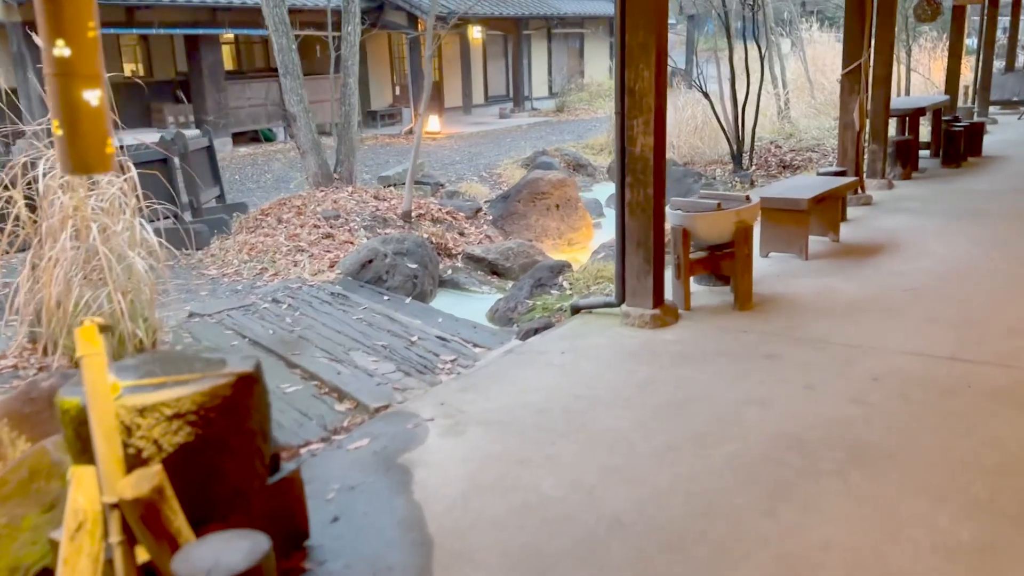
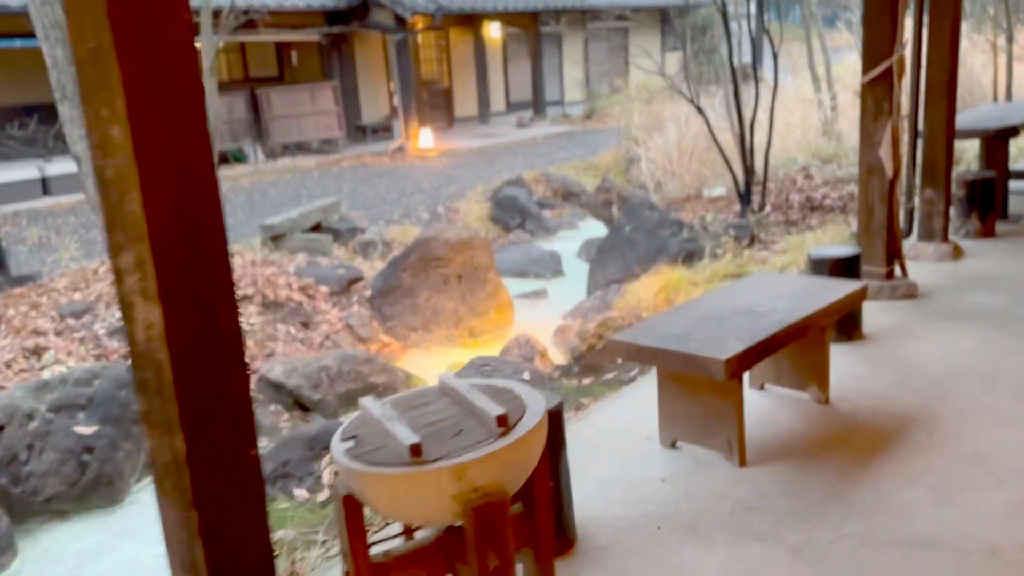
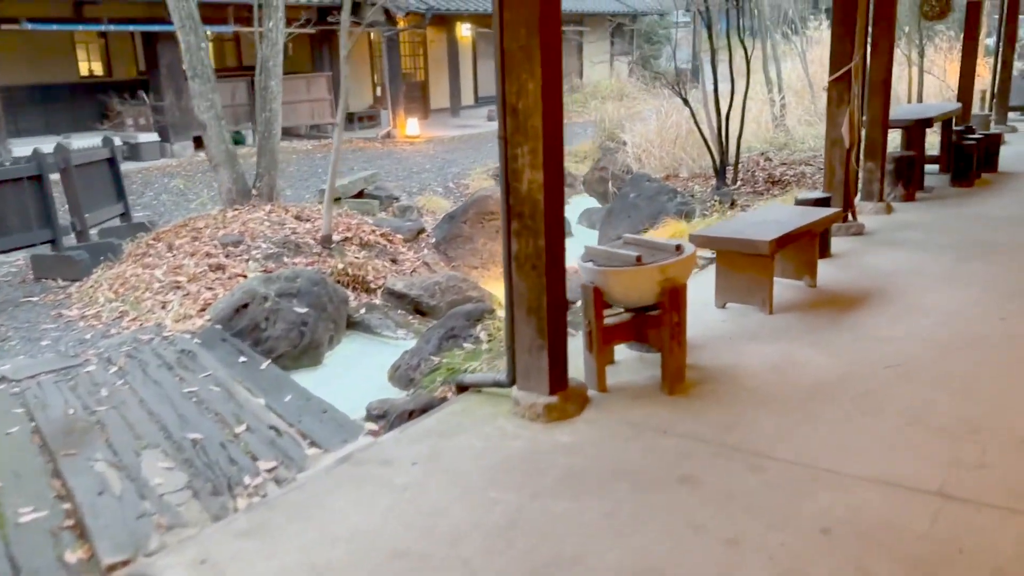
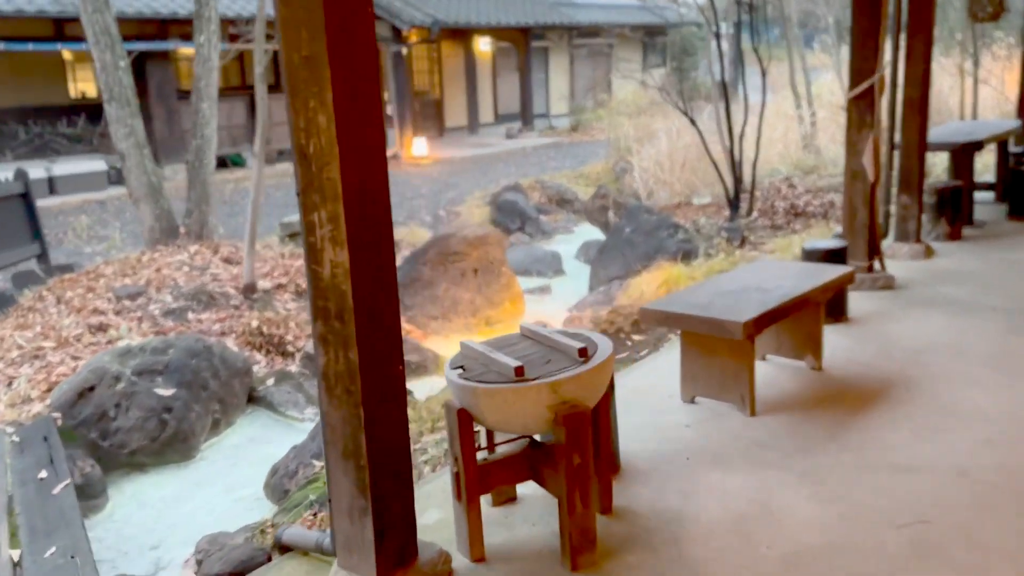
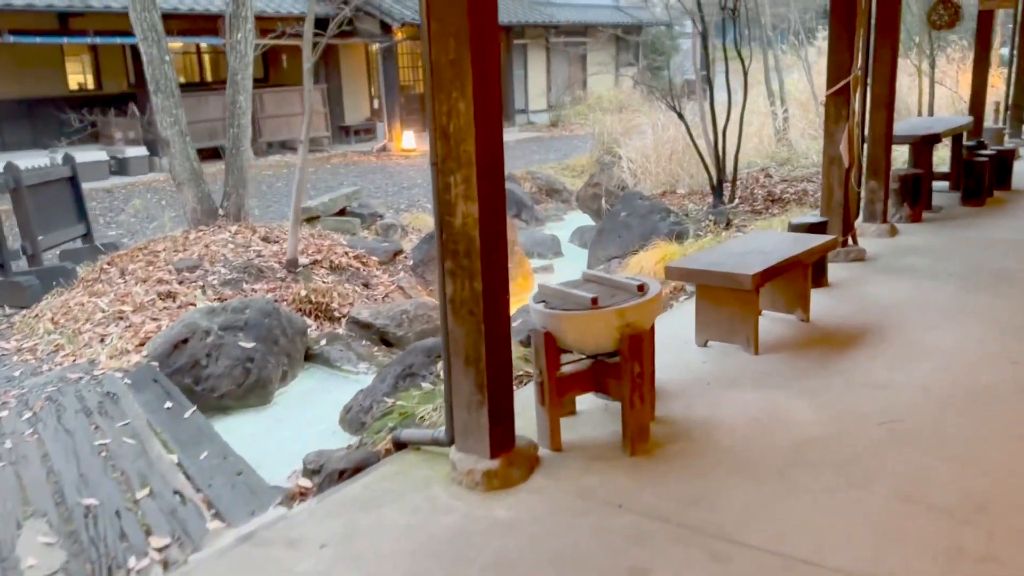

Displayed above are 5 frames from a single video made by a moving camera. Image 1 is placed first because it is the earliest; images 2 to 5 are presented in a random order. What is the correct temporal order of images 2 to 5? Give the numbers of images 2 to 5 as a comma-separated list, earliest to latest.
3, 5, 4, 2
